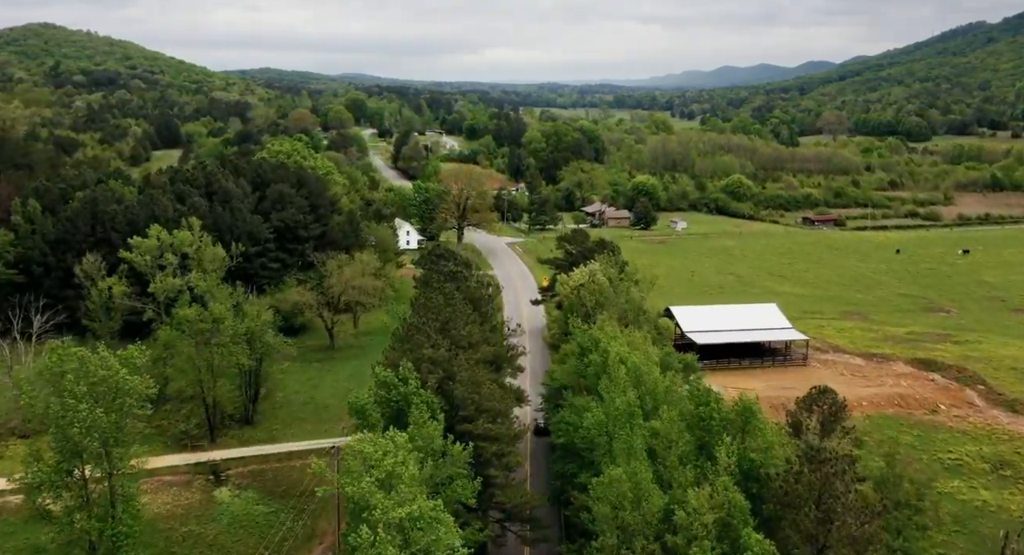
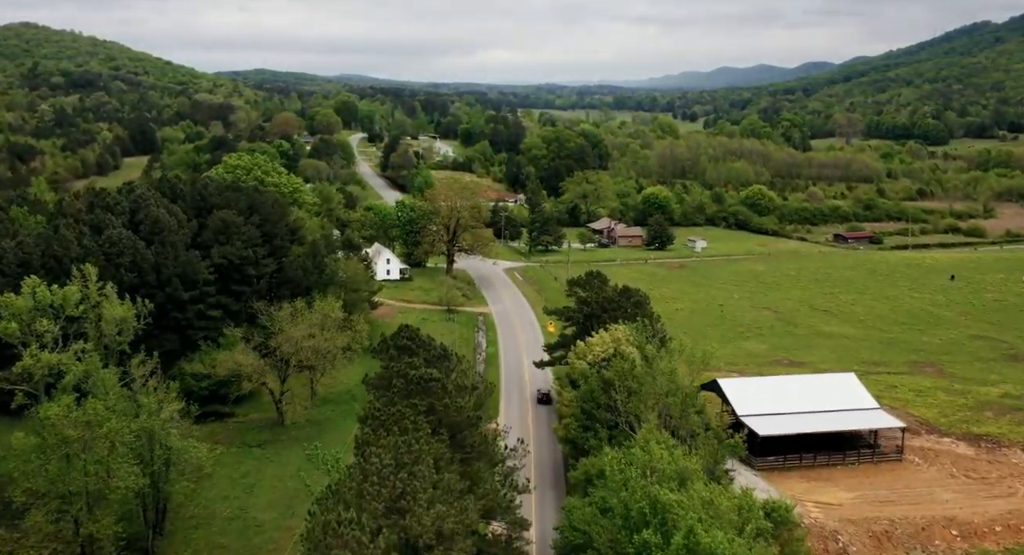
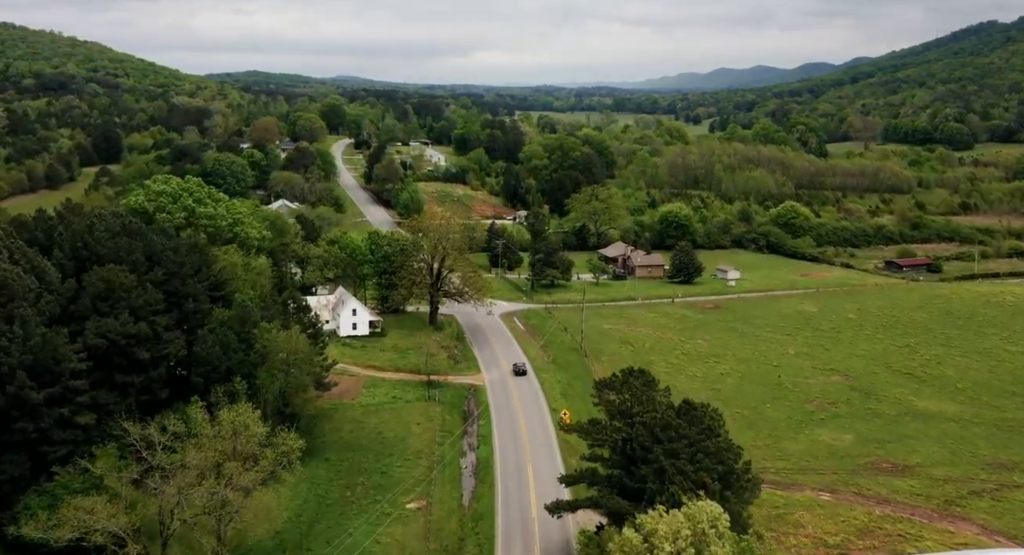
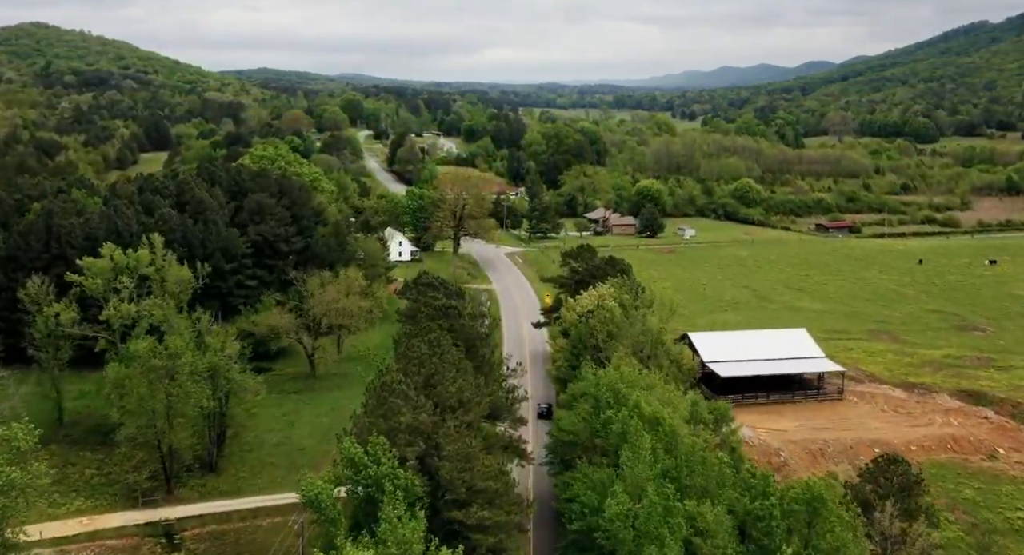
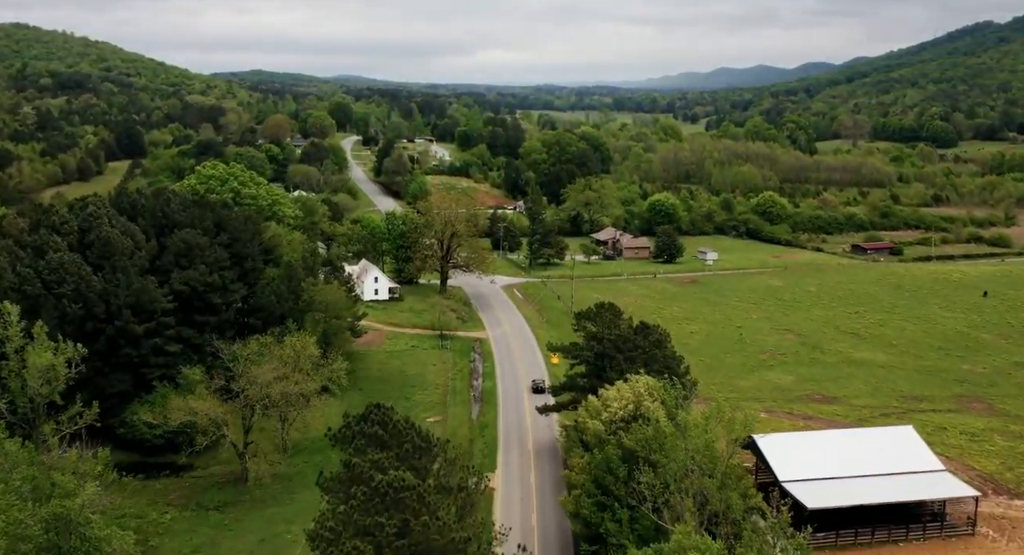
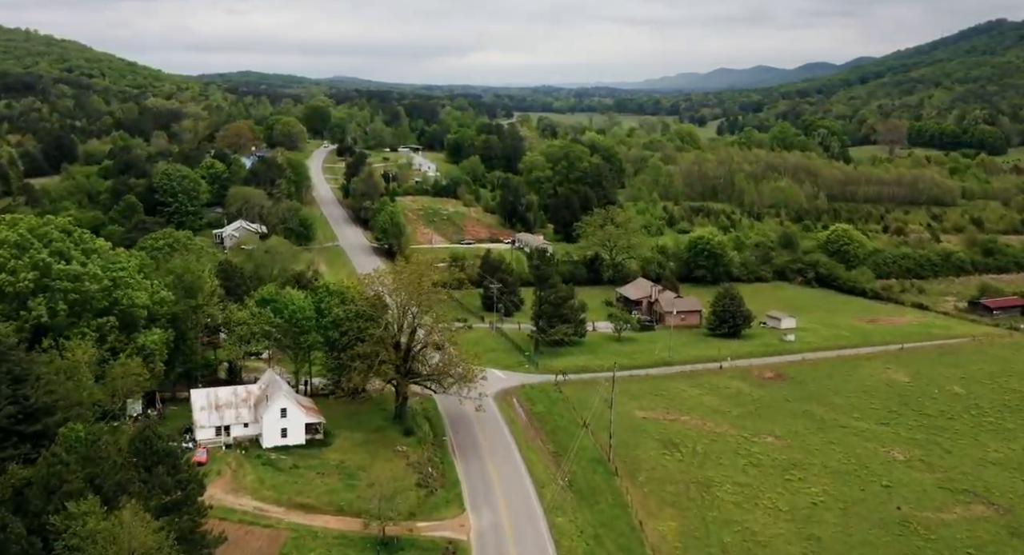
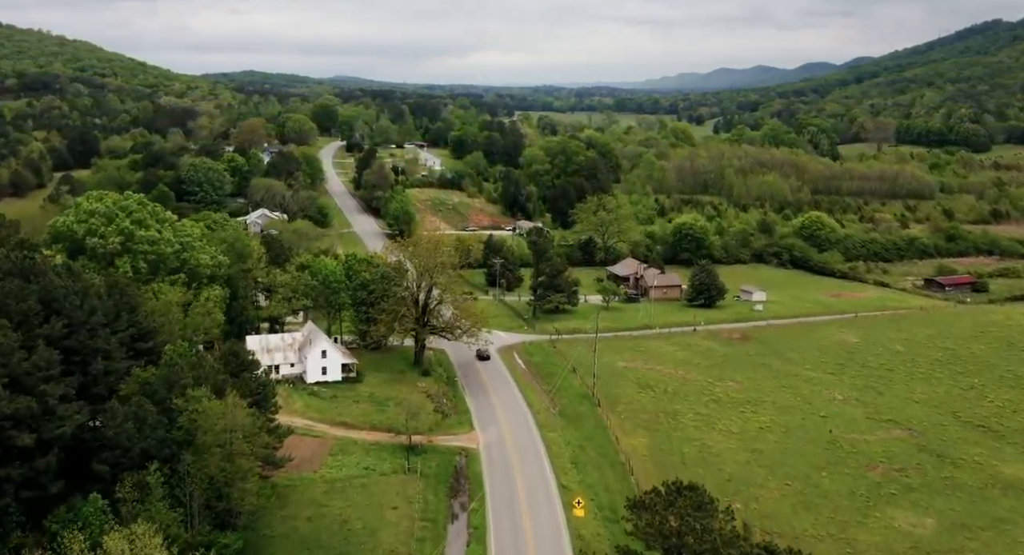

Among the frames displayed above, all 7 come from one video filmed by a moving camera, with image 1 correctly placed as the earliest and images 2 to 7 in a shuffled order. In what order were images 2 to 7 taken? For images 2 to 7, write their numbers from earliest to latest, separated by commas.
4, 2, 5, 3, 7, 6
